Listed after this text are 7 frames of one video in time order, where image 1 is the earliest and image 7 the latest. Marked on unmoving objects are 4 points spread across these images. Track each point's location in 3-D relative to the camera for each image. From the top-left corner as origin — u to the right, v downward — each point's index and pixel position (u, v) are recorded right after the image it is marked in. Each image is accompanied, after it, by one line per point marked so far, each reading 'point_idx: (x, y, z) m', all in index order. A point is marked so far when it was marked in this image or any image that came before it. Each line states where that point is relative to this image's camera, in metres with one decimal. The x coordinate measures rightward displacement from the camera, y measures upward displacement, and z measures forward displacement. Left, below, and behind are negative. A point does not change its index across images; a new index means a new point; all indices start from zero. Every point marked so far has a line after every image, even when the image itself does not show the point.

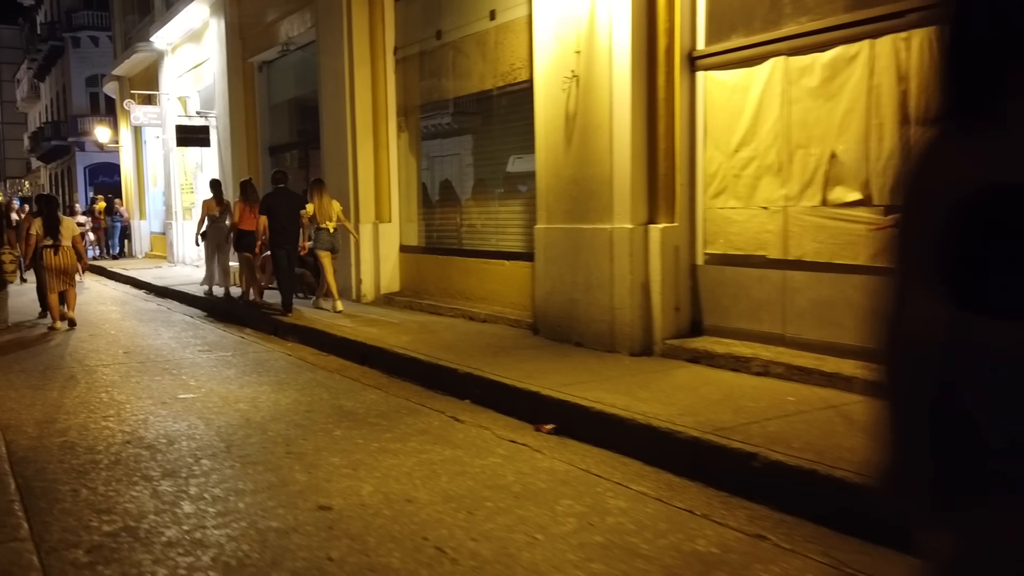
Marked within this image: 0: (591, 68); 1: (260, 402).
0: (+0.6, +1.6, +7.9) m
1: (-1.7, -0.7, +7.0) m
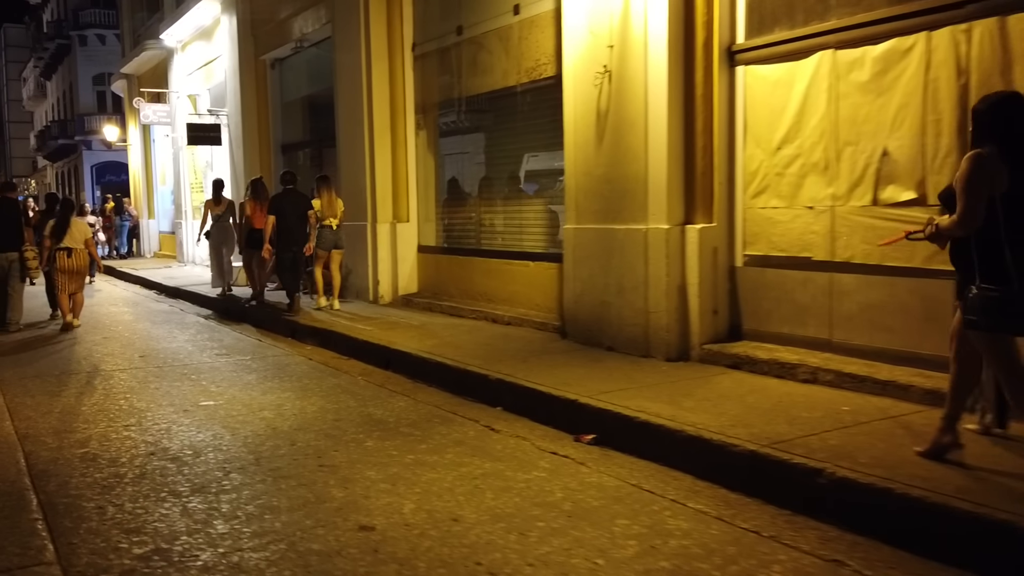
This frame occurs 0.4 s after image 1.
0: (+0.8, +1.6, +7.6) m
1: (-1.4, -0.8, +6.7) m
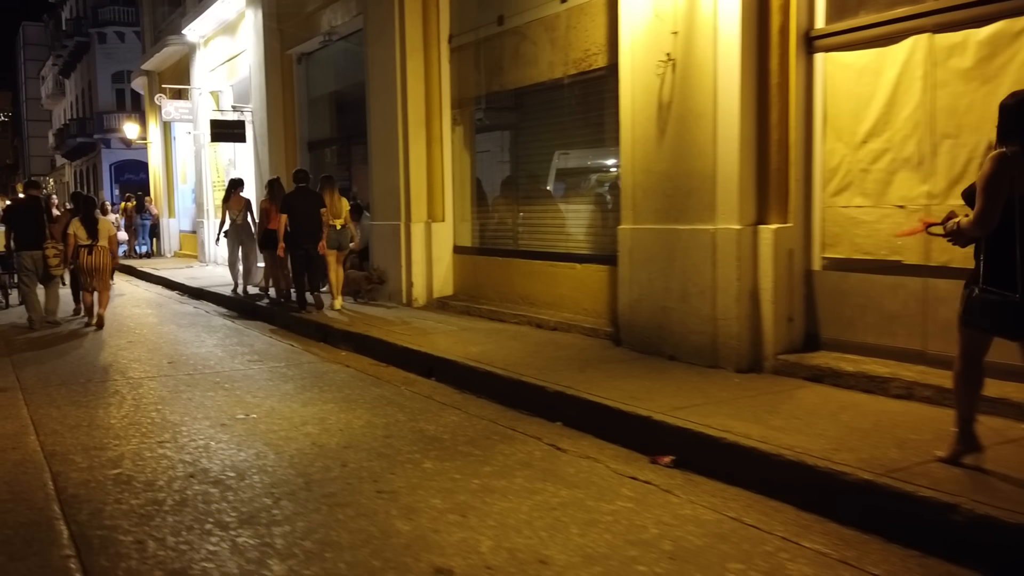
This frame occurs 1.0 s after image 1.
0: (+1.2, +1.6, +7.1) m
1: (-1.1, -0.8, +6.2) m
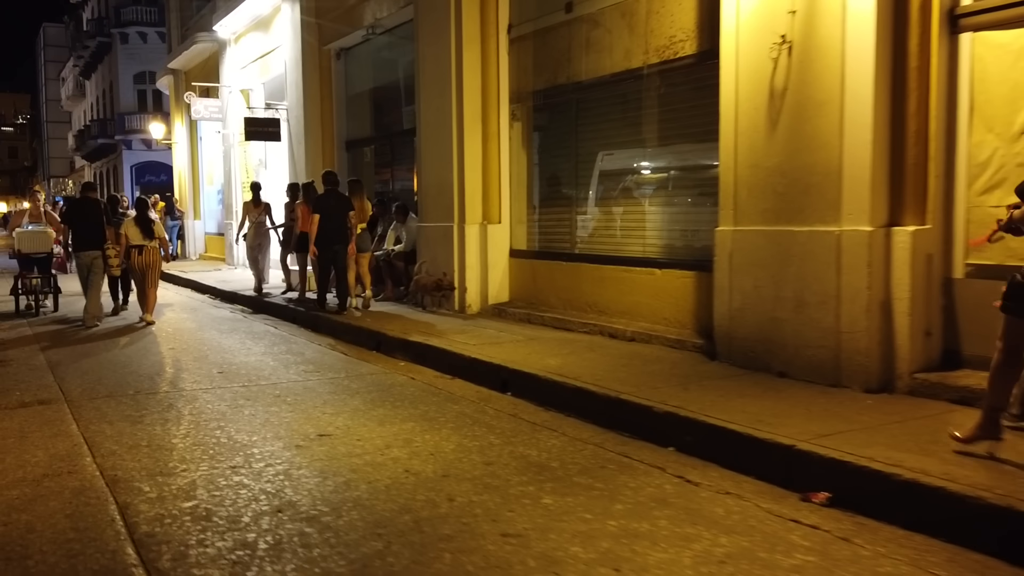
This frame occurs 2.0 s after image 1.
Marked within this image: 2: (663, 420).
0: (+1.8, +1.5, +6.4) m
1: (-0.5, -0.8, +5.5) m
2: (+0.8, -0.7, +5.8) m
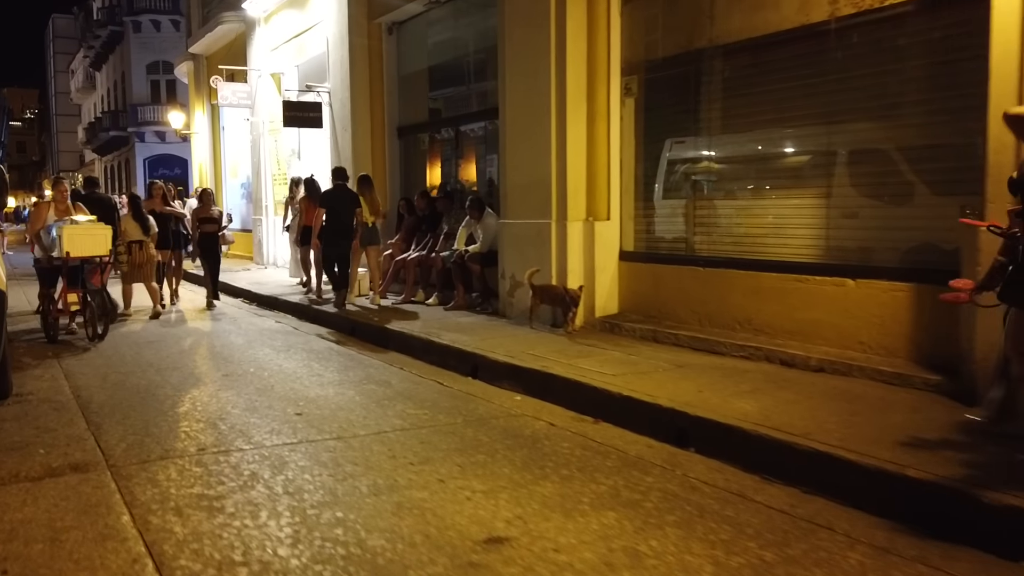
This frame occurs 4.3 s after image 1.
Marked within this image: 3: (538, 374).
0: (+2.8, +1.4, +4.4) m
1: (+0.5, -0.9, +3.6) m
2: (+1.8, -0.8, +3.9) m
3: (+0.2, -0.6, +7.4) m
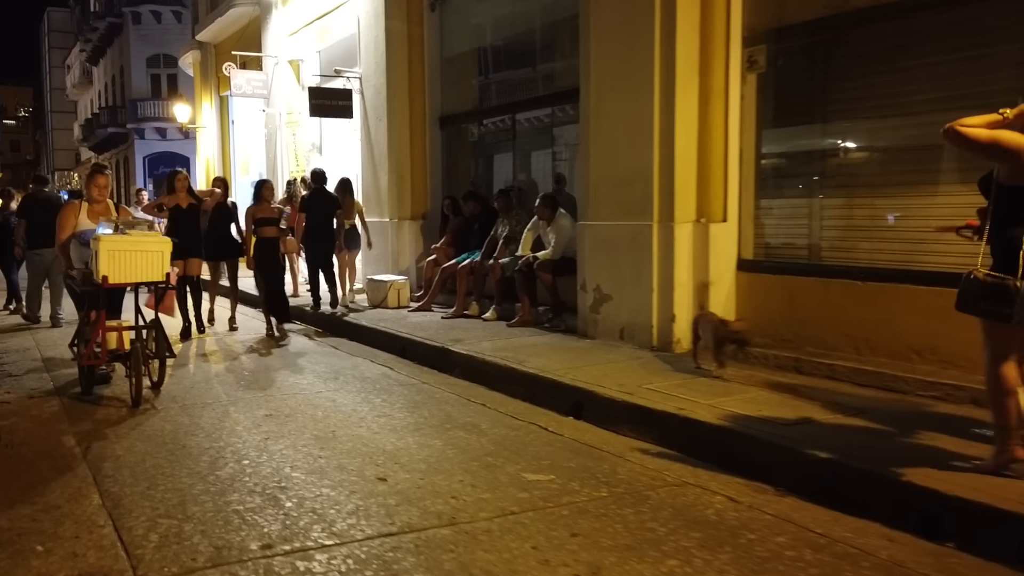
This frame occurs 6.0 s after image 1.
0: (+3.5, +1.3, +2.8) m
1: (+1.2, -1.1, +2.0) m
2: (+2.5, -1.0, +2.3) m
3: (+0.9, -0.7, +5.8) m
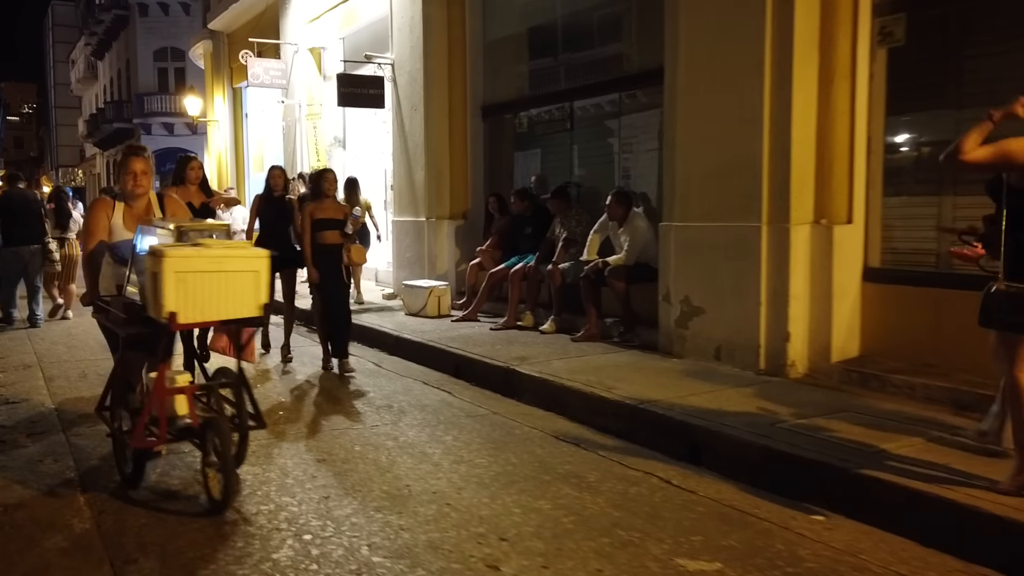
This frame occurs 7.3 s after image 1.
0: (+4.0, +1.2, +1.6) m
1: (+1.7, -1.2, +0.8) m
2: (+3.1, -1.1, +1.1) m
3: (+1.4, -0.8, +4.6) m
